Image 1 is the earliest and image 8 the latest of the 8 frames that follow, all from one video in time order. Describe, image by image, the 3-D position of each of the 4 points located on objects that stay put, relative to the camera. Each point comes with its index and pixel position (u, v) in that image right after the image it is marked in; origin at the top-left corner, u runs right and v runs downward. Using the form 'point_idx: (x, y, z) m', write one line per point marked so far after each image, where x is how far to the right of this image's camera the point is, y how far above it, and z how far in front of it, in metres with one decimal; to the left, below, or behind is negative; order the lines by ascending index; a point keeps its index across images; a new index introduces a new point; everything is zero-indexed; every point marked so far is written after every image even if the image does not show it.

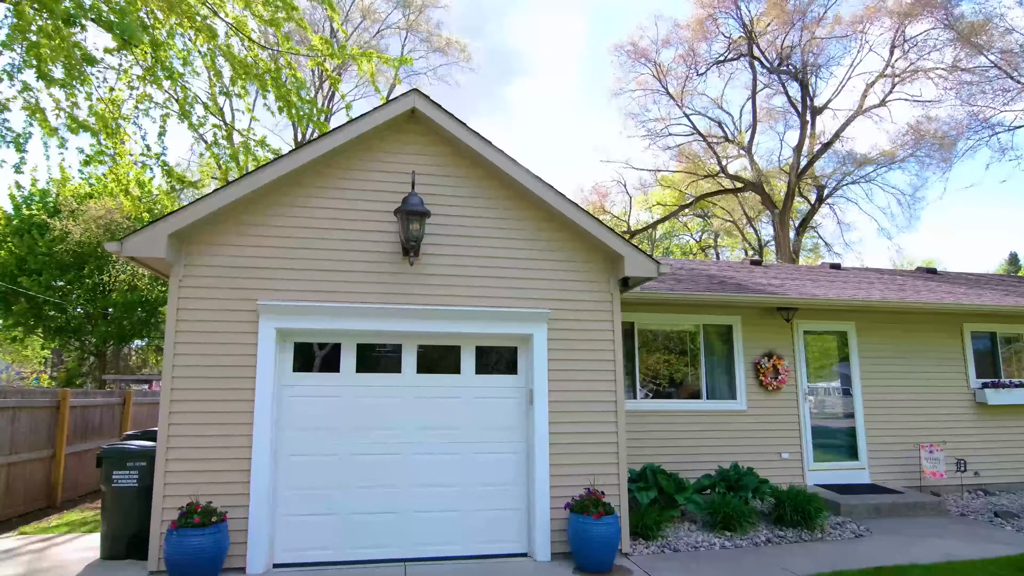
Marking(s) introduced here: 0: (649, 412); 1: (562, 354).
0: (+1.6, -1.5, +7.4) m
1: (+0.5, -0.6, +5.7) m
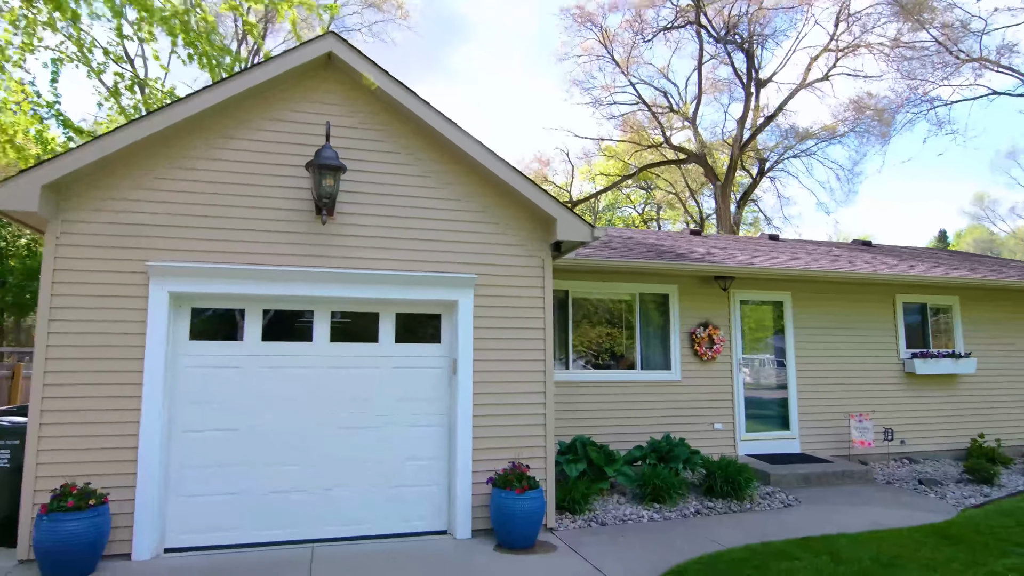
0: (+0.8, -1.1, +7.2) m
1: (-0.2, -0.3, +5.4) m
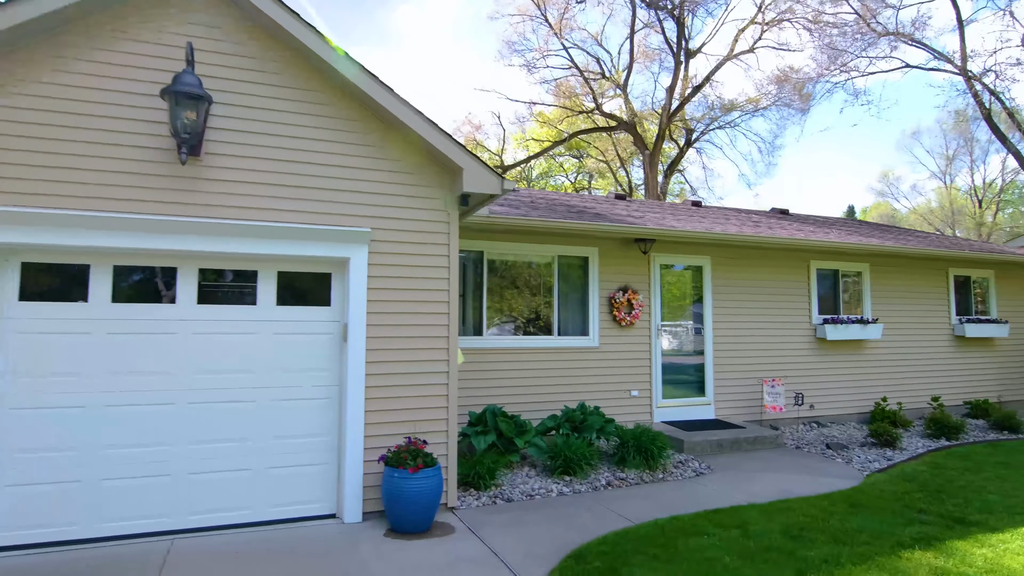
0: (-0.2, -0.7, +6.8) m
1: (-1.0, 0.0, +4.8) m
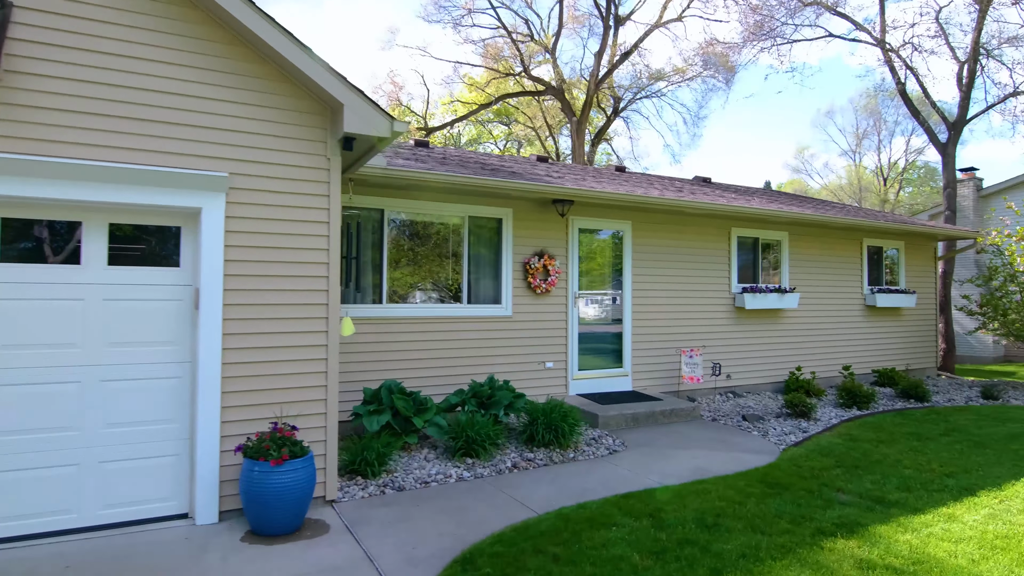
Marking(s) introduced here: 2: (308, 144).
0: (-1.1, -0.3, +6.1) m
1: (-1.7, +0.3, +4.0) m
2: (-1.4, +1.0, +4.2) m
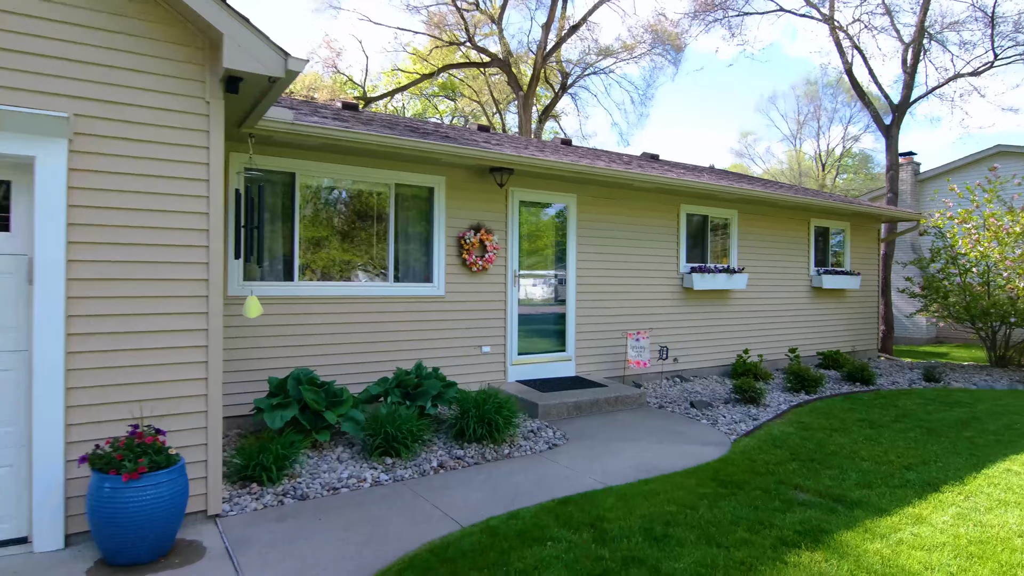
0: (-1.7, -0.1, +5.4) m
1: (-2.1, +0.5, +3.2) m
2: (-1.8, +1.1, +3.5) m
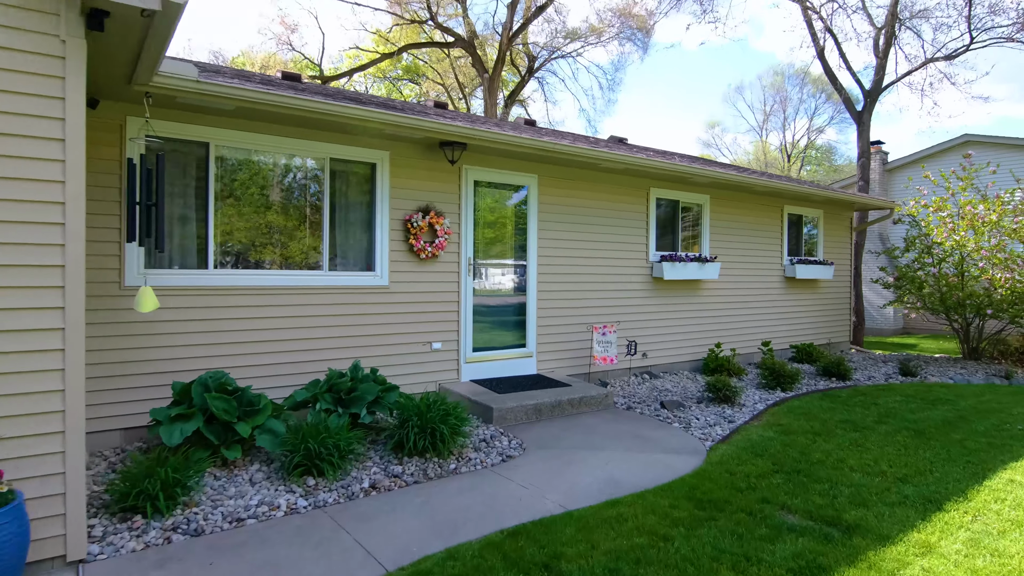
0: (-2.1, 0.0, +4.6) m
1: (-2.4, +0.5, +2.5) m
2: (-2.1, +1.2, +2.7) m
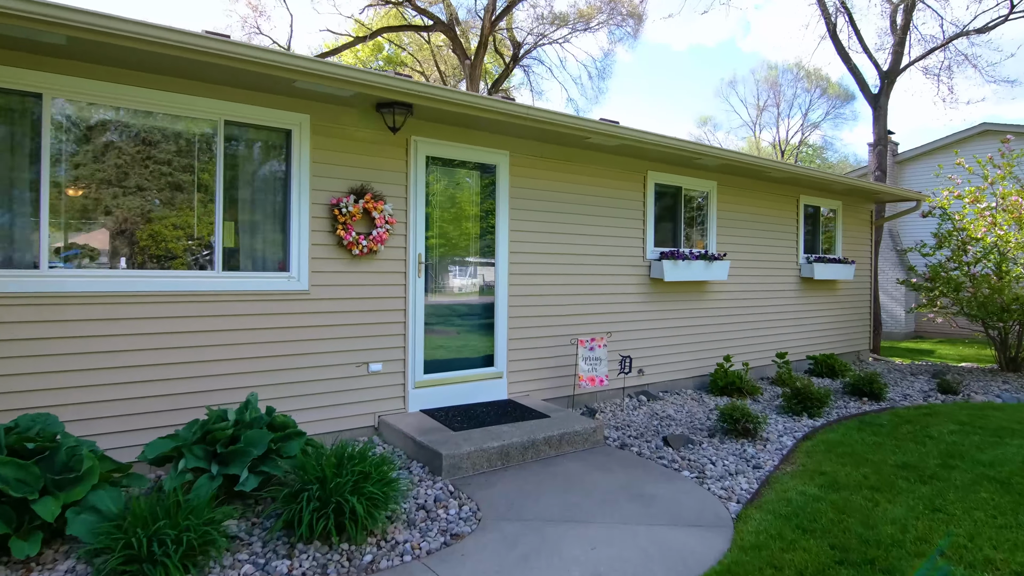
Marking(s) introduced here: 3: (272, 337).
0: (-2.4, 0.0, +3.3) m
1: (-2.6, +0.5, +1.2) m
2: (-2.3, +1.1, +1.4) m
3: (-1.5, -0.3, +4.0) m
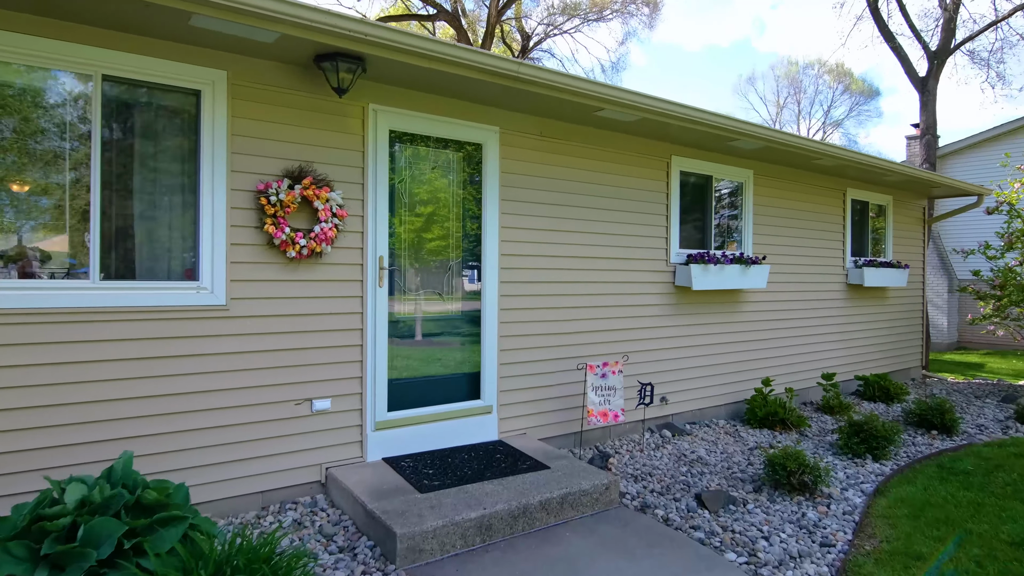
0: (-2.5, -0.1, +2.3) m
1: (-2.8, +0.4, +0.2) m
2: (-2.5, +1.1, +0.4) m
3: (-1.6, -0.4, +3.0) m
